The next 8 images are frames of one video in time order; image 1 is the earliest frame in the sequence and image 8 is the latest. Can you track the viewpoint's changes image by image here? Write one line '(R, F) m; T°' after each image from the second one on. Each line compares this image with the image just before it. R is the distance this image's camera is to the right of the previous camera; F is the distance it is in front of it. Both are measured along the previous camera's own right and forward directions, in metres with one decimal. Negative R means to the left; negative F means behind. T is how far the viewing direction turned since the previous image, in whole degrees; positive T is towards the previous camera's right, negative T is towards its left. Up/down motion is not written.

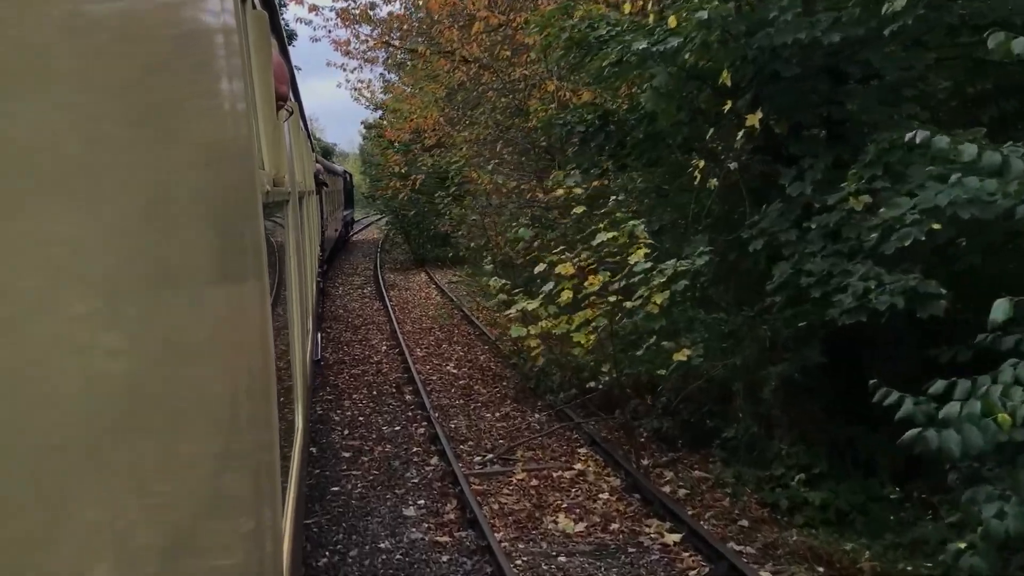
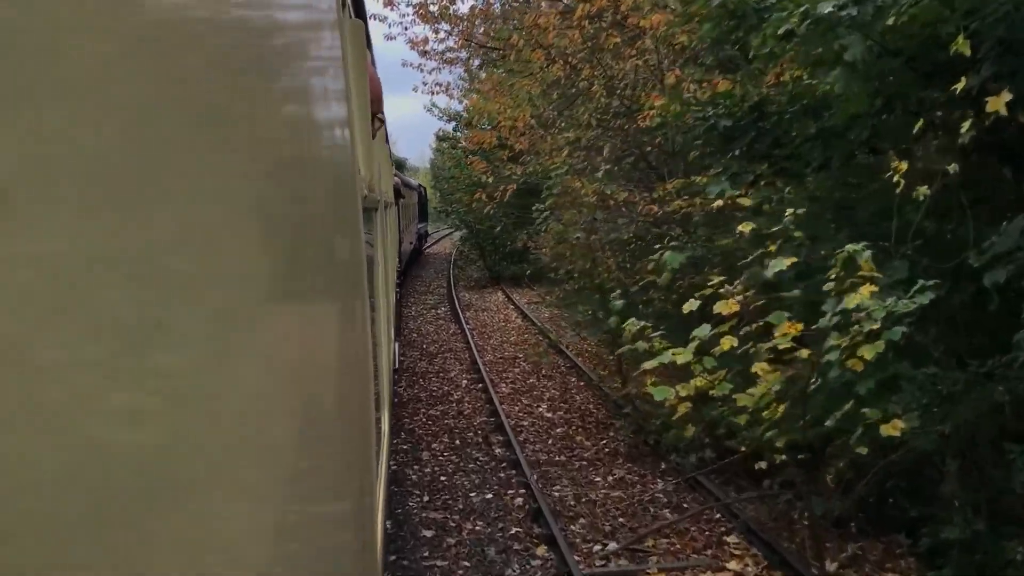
(-0.3, +1.4) m; -4°
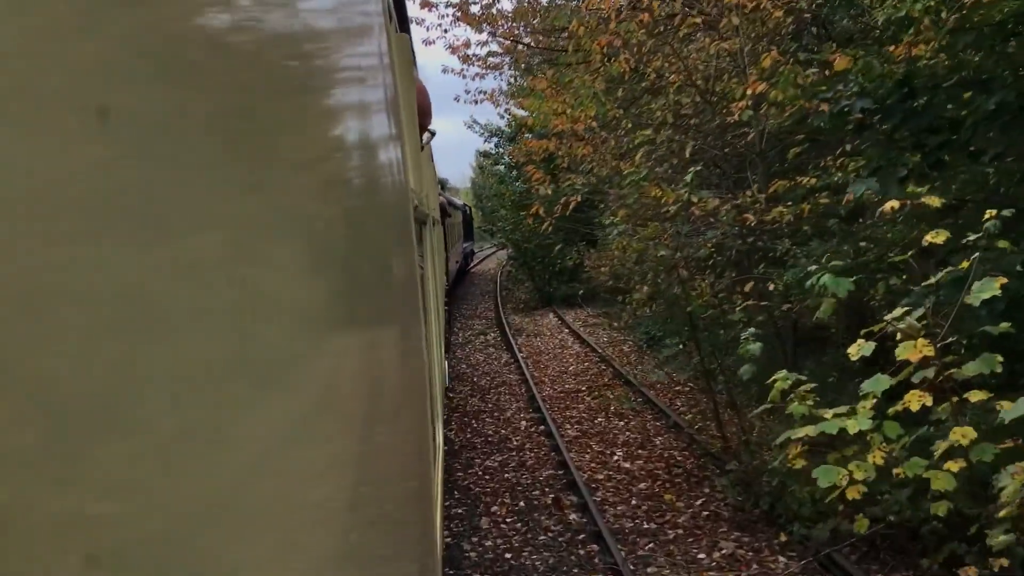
(-0.2, +1.2) m; -3°
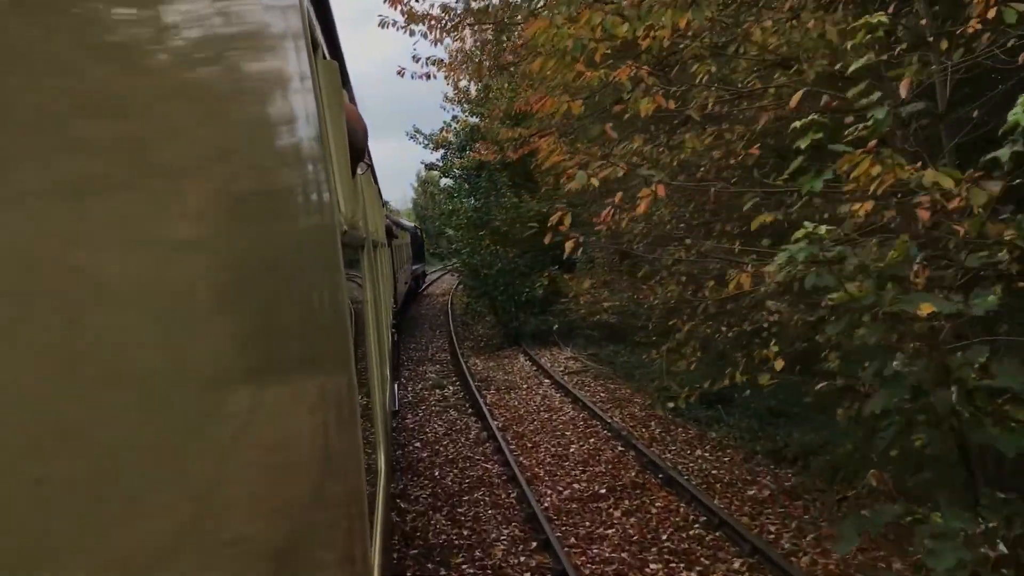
(-0.3, +3.4) m; +3°
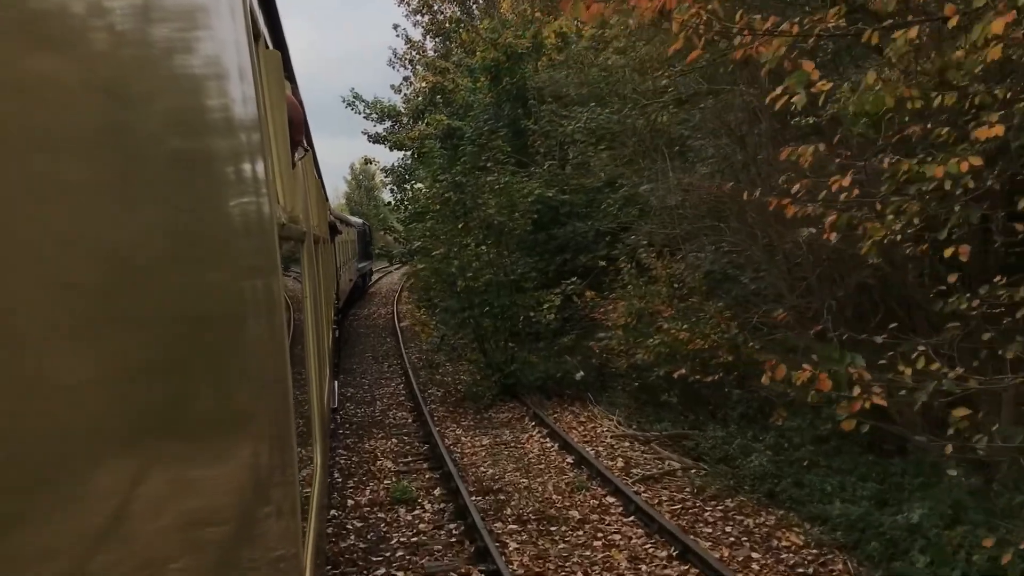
(-0.7, +5.5) m; +4°
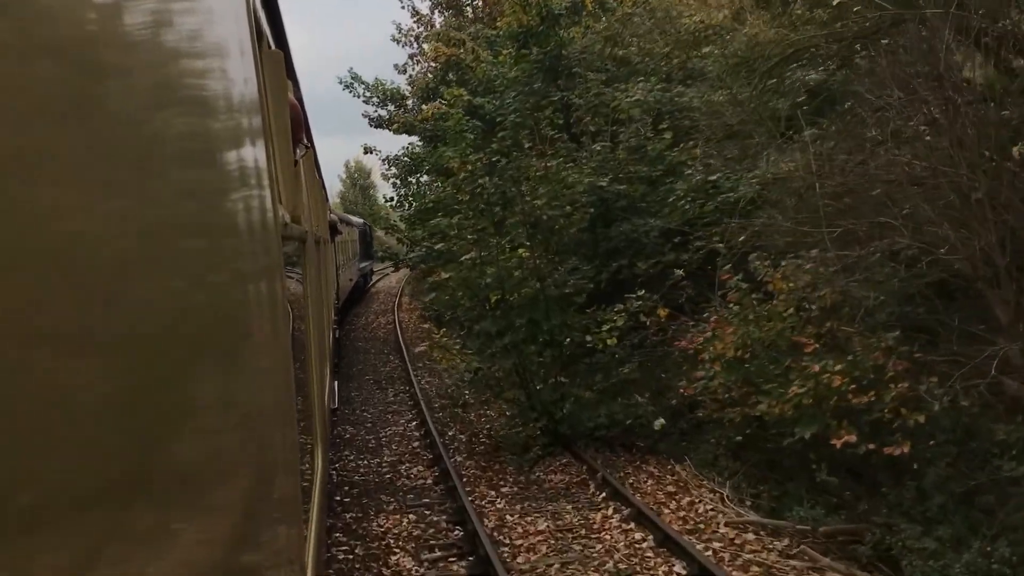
(-0.5, +2.4) m; 0°
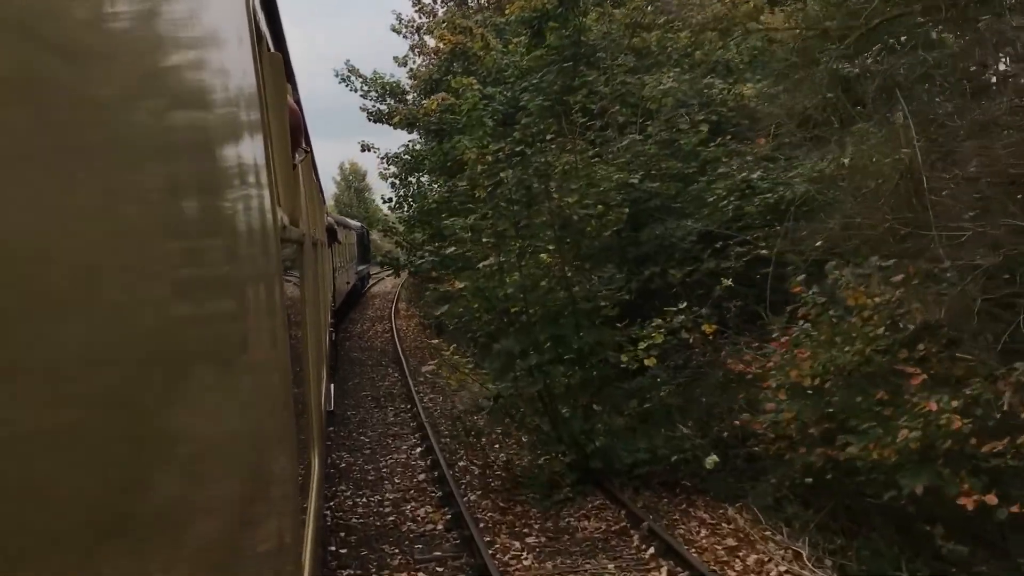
(-0.2, +1.0) m; 0°
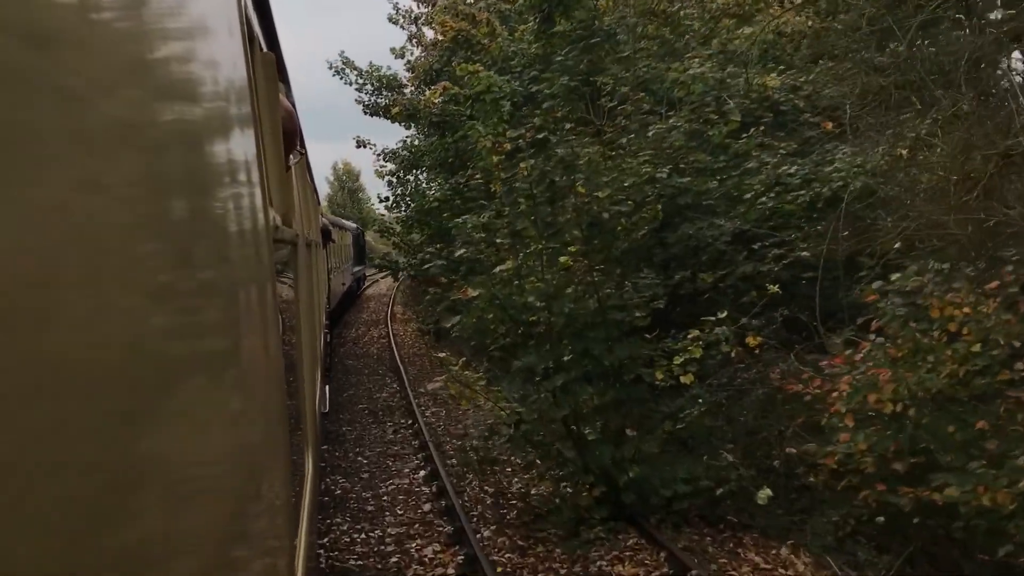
(-0.2, +0.8) m; 0°
